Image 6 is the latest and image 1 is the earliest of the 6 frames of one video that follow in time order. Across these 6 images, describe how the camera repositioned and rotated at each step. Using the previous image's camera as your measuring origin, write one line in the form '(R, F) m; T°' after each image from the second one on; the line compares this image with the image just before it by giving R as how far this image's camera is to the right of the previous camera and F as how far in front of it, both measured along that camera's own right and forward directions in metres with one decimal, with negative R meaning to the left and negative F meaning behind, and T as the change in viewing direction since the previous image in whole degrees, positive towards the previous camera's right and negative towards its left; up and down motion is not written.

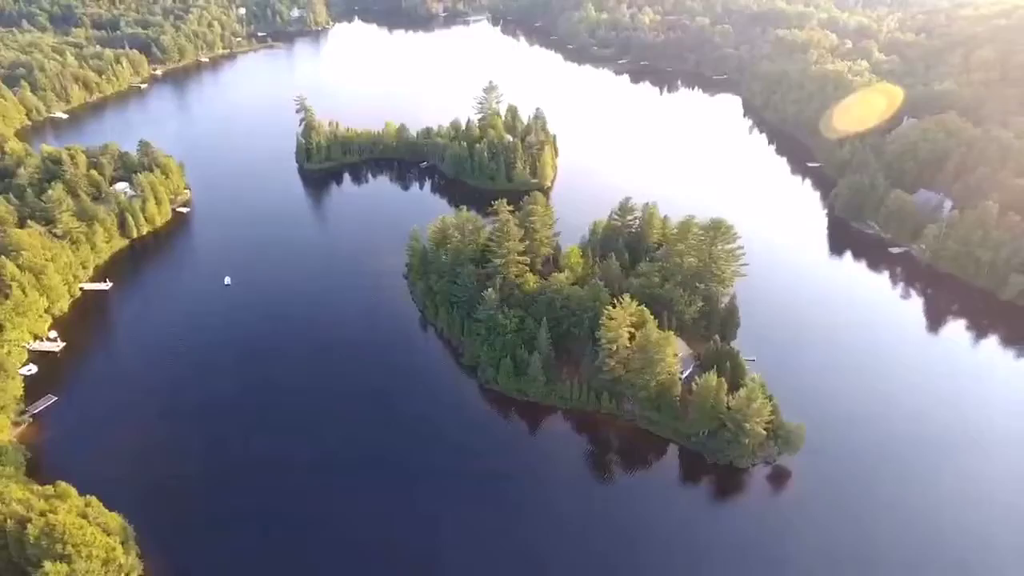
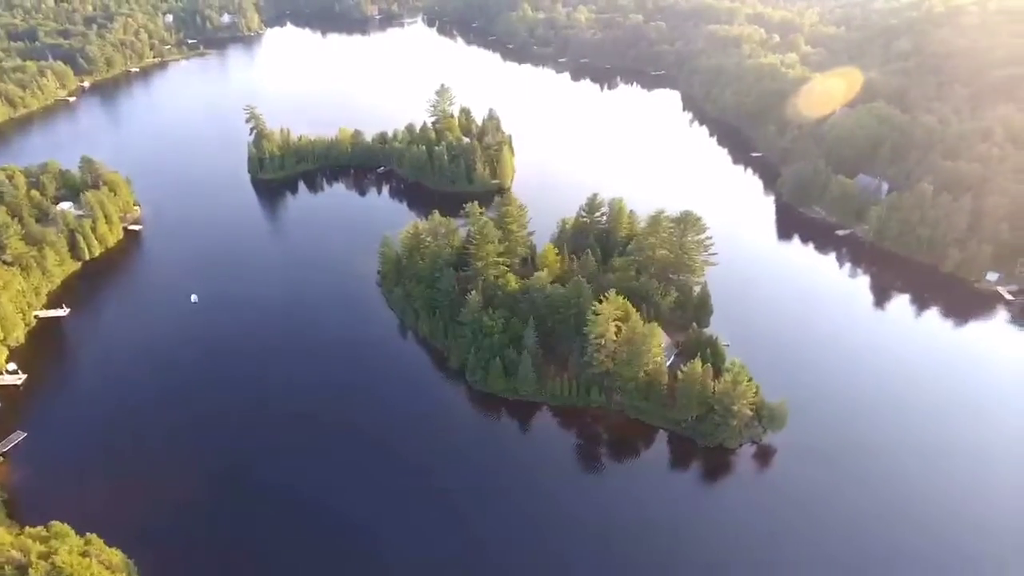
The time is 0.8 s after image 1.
(-3.8, -0.5) m; +5°
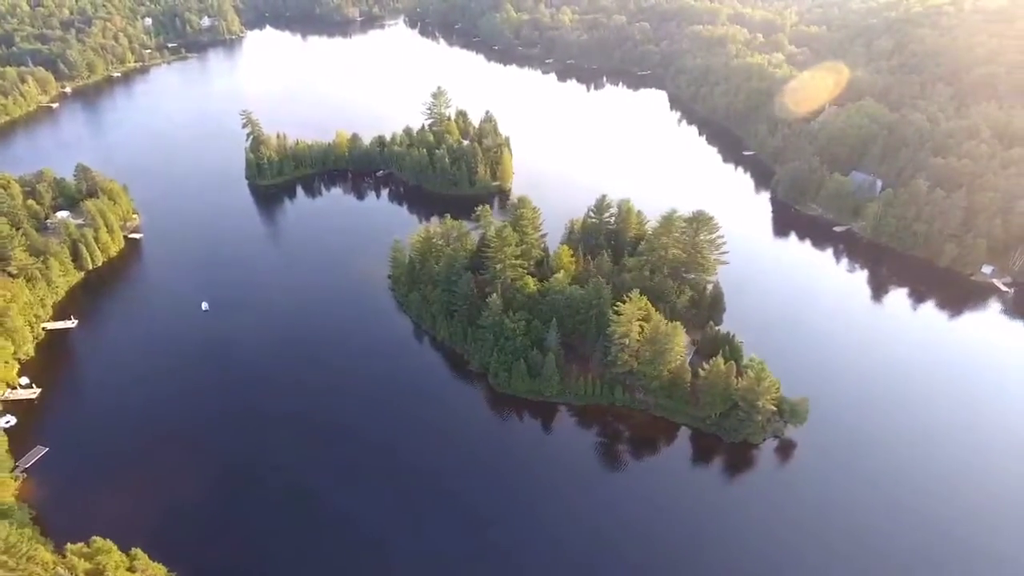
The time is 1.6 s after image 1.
(-3.9, -0.3) m; +2°
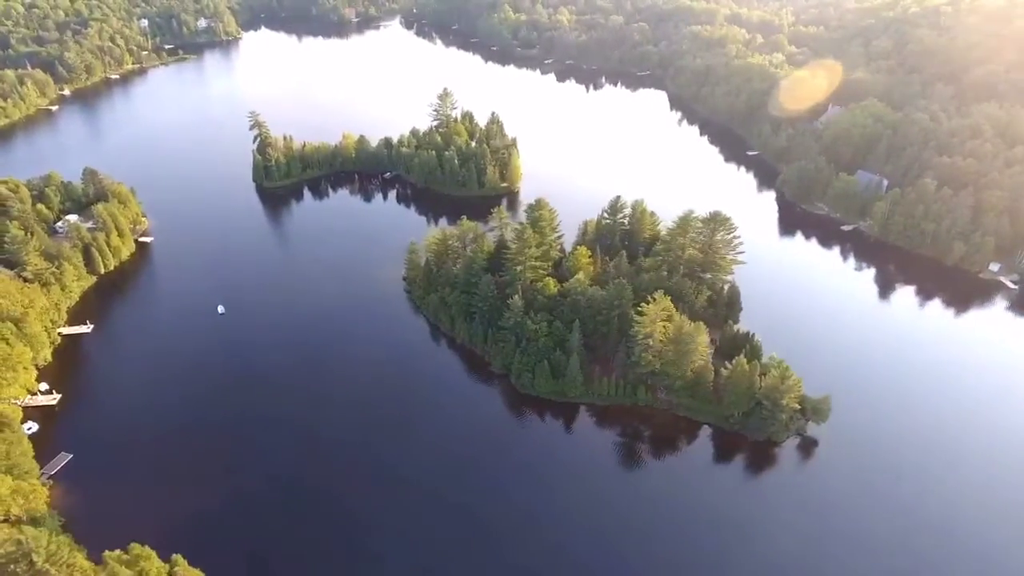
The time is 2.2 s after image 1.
(-2.7, -0.2) m; +1°
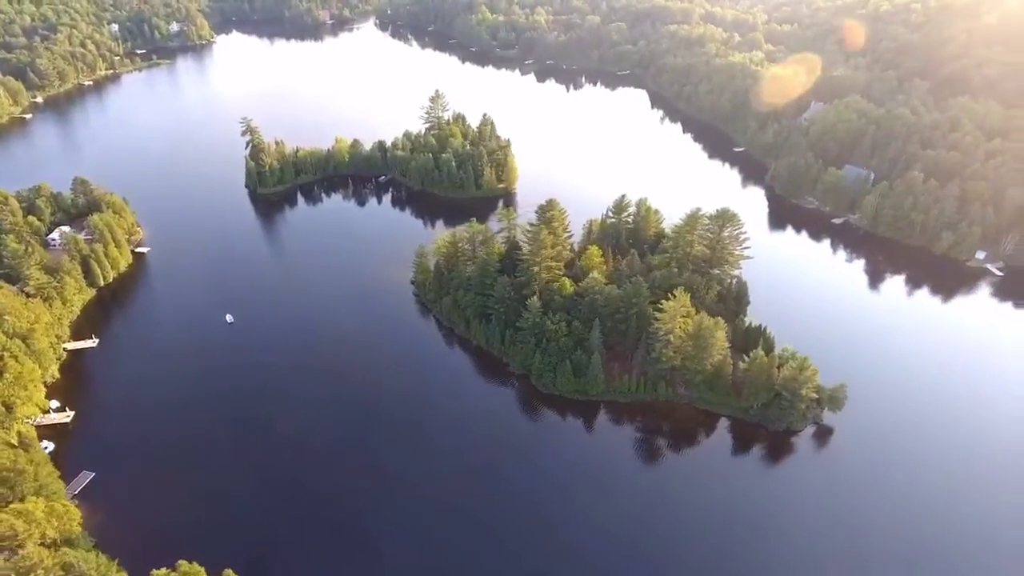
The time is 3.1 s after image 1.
(-4.3, -0.3) m; +3°
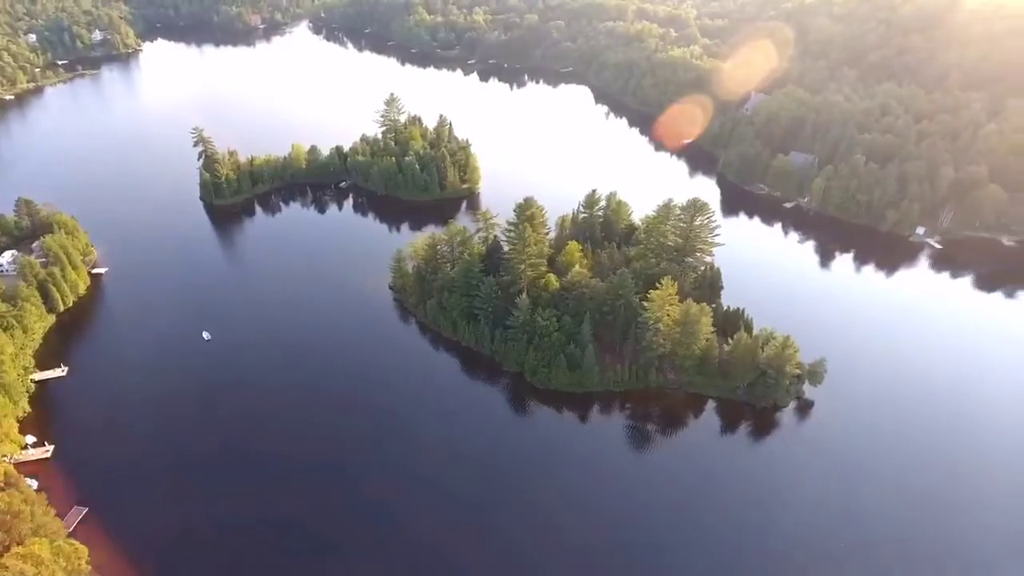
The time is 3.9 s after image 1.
(-4.5, -0.3) m; +5°
